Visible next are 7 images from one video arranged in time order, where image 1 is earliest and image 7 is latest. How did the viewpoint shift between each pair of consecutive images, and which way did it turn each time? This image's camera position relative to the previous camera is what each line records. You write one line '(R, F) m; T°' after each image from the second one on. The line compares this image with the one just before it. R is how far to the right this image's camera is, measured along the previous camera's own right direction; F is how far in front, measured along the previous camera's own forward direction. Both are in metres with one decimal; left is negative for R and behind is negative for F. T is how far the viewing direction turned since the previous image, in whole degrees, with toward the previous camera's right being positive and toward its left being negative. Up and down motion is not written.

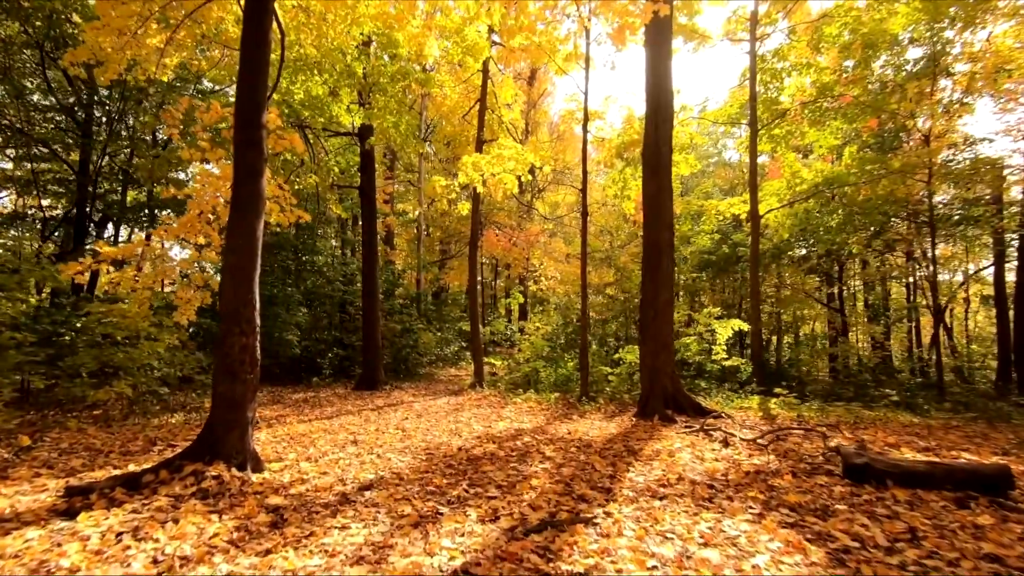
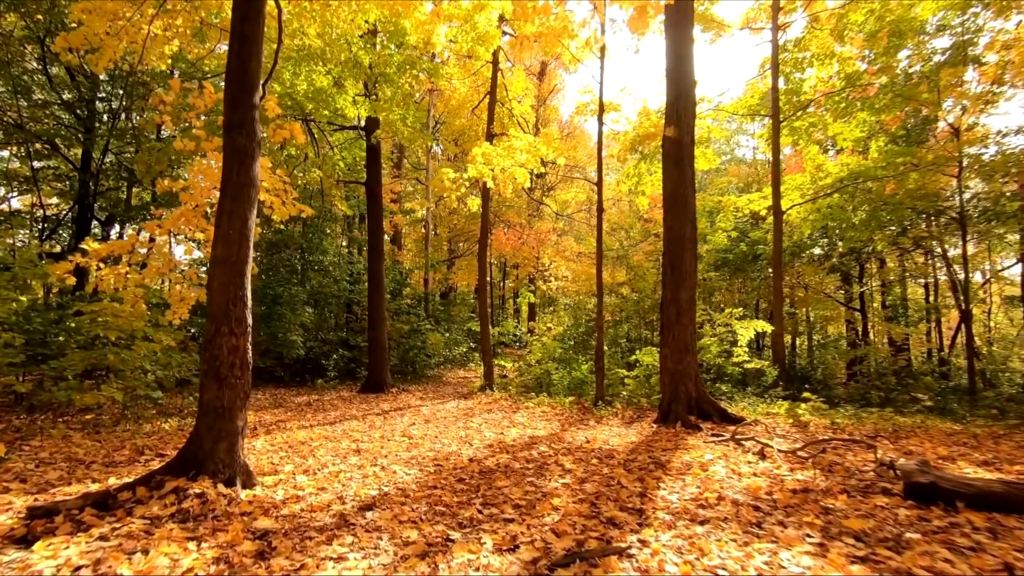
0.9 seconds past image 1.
(-0.1, +0.4) m; -1°
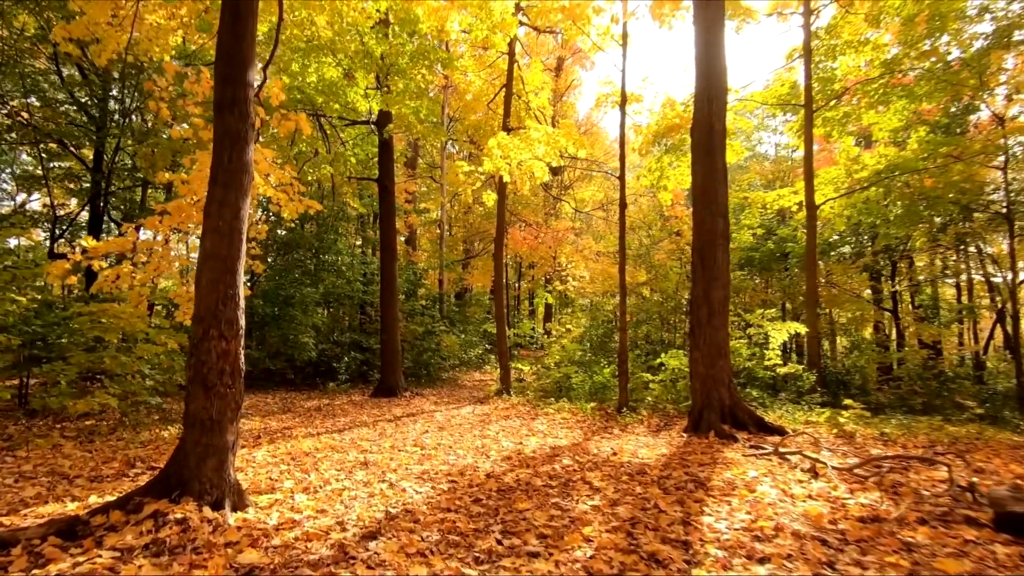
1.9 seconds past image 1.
(-0.1, +0.5) m; -2°
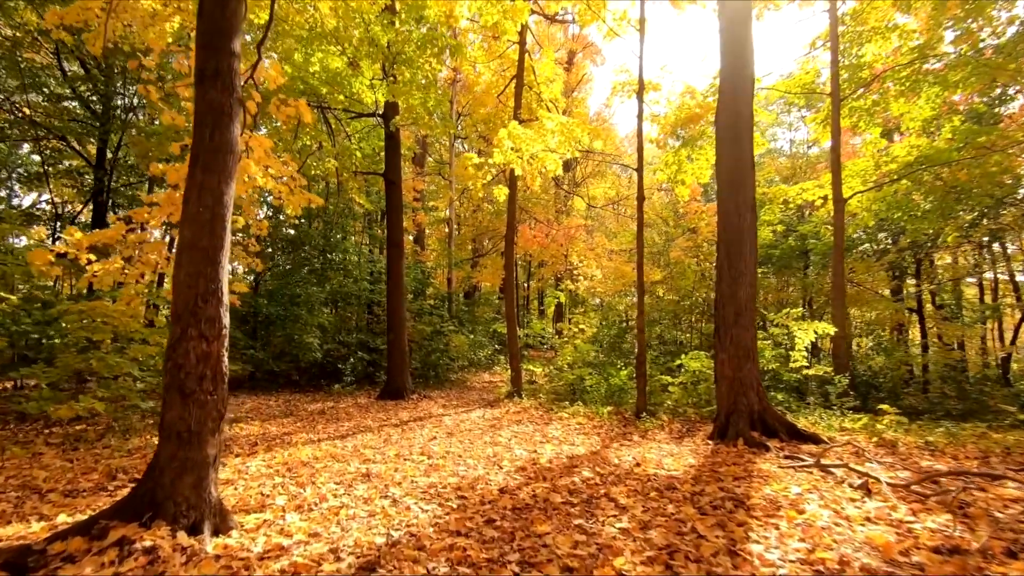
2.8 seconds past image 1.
(-0.1, +0.4) m; -1°
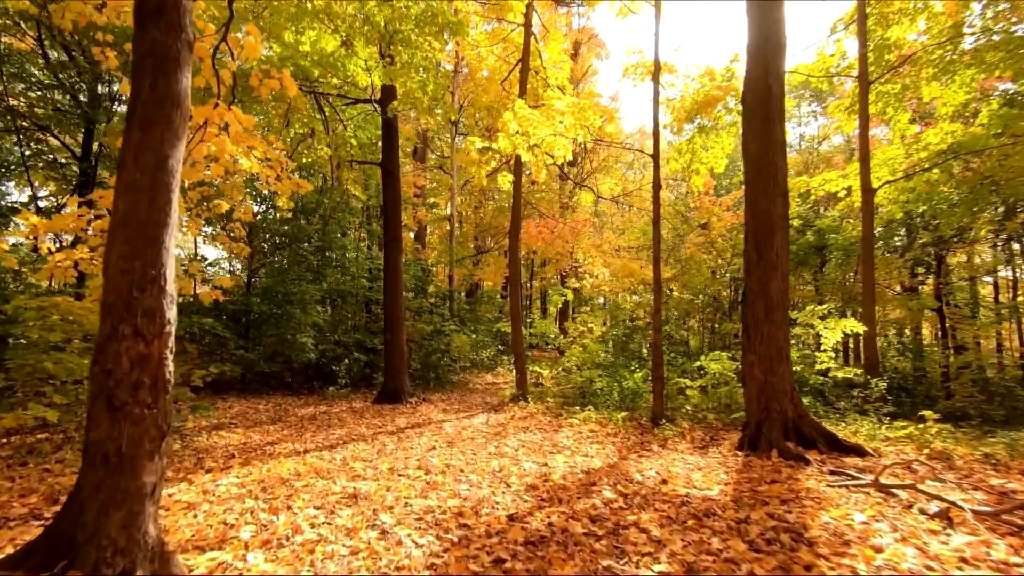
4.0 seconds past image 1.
(-0.1, +0.6) m; 0°
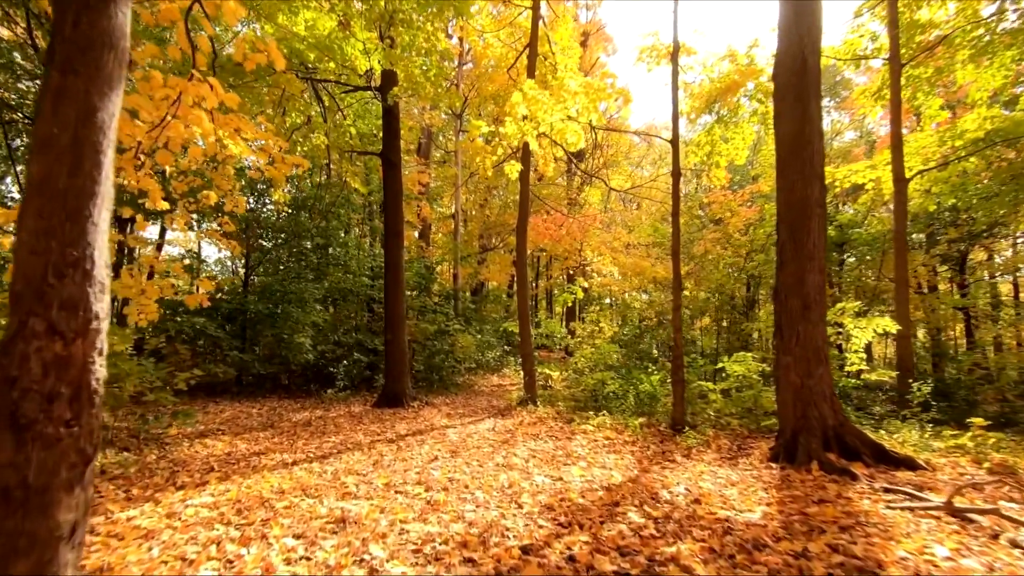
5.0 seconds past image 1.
(-0.1, +0.5) m; -1°
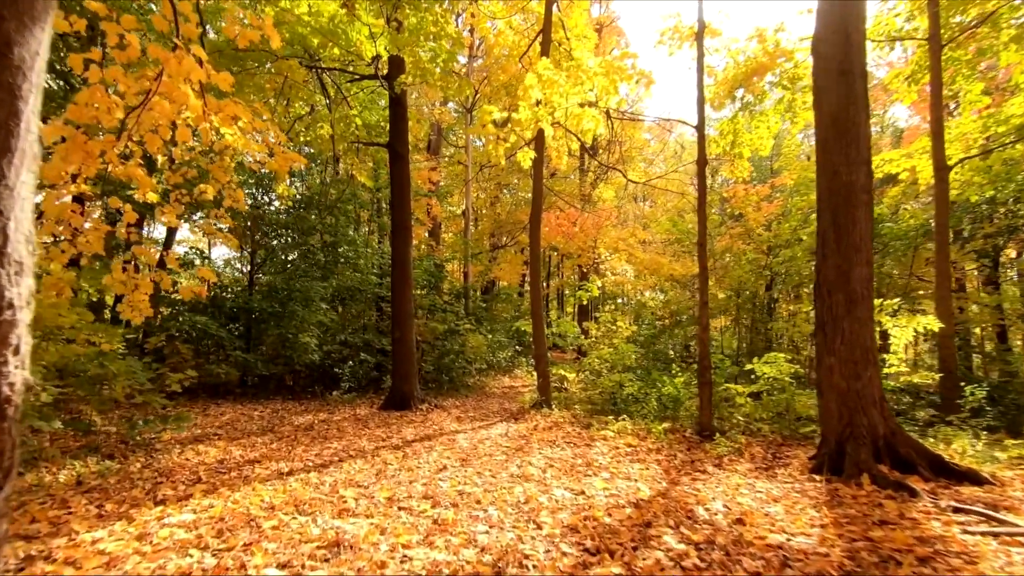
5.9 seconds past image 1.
(0.0, +0.4) m; -1°
